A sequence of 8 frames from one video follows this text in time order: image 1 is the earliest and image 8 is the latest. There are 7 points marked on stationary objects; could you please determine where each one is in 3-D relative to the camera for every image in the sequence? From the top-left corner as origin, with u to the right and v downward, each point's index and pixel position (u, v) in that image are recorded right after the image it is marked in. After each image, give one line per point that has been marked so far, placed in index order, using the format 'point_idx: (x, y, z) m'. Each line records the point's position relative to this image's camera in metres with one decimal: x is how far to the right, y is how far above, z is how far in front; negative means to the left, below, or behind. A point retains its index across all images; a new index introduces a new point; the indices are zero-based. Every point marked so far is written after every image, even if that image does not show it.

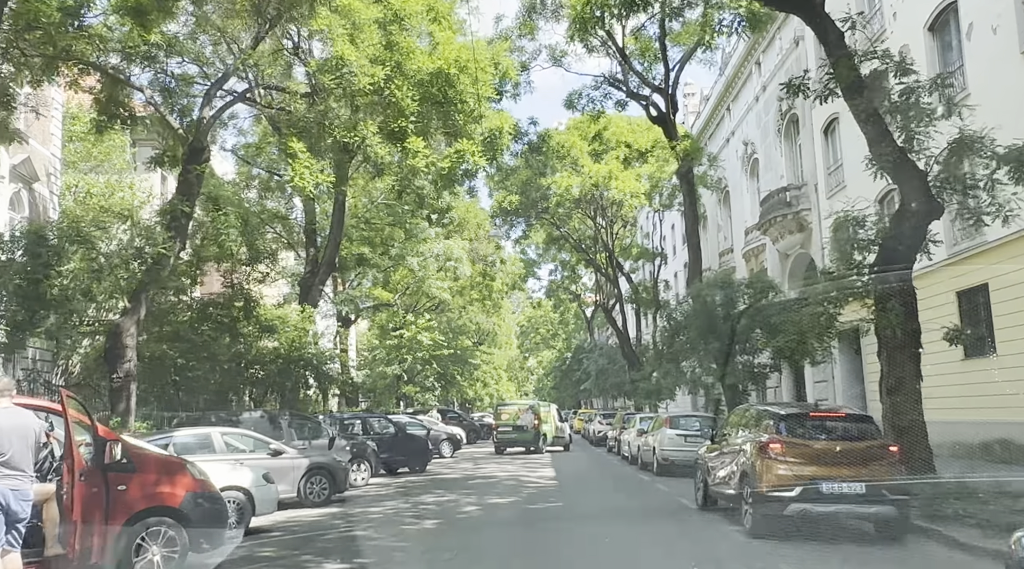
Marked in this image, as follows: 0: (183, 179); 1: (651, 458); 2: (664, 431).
0: (-5.9, +1.9, +16.0) m
1: (+2.9, -3.6, +18.4) m
2: (+3.0, -2.9, +17.8) m
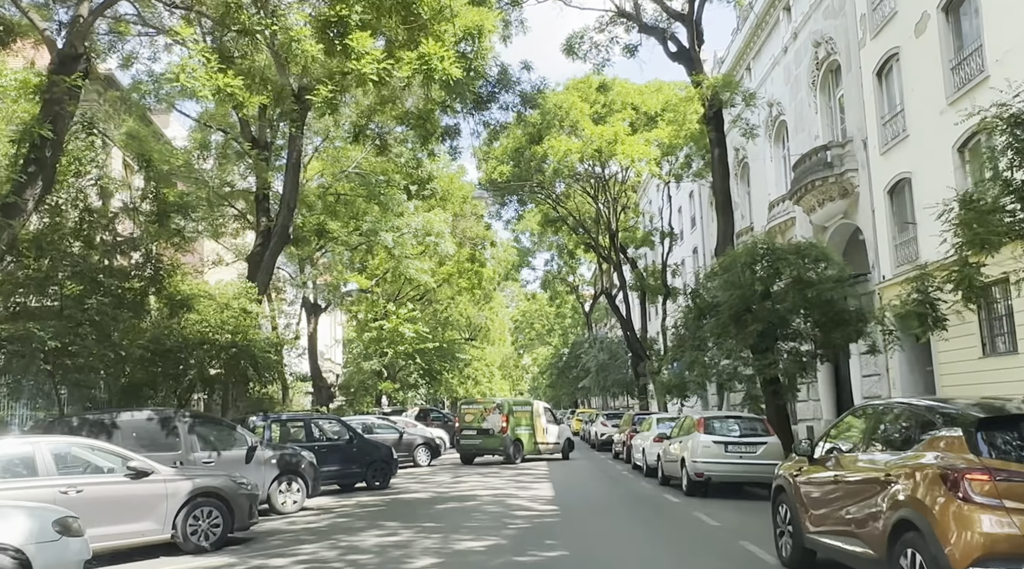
0: (-6.1, +2.5, +11.8) m
1: (+2.7, -3.0, +14.2) m
2: (+2.8, -2.3, +13.6) m
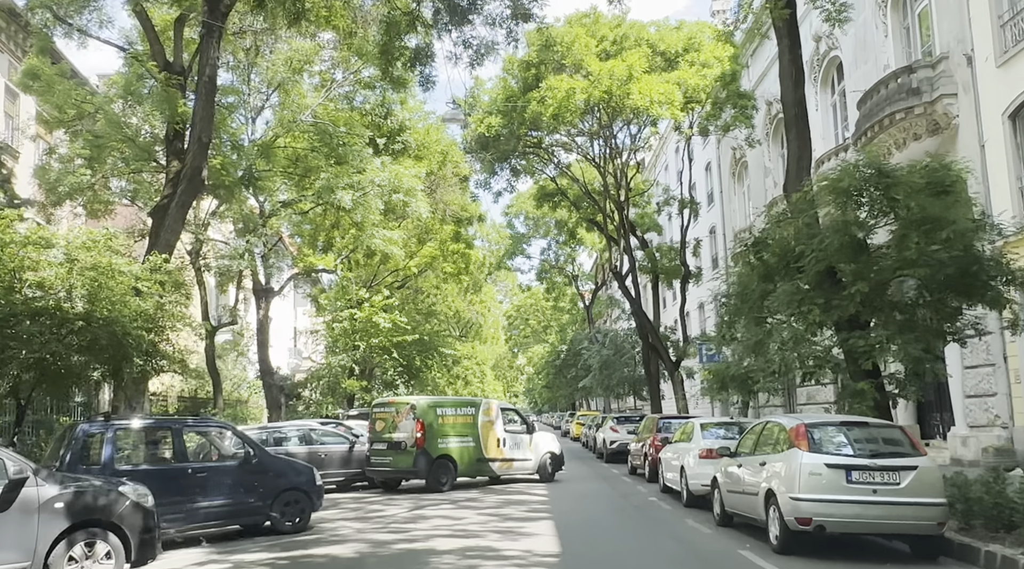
0: (-6.3, +3.2, +6.5) m
1: (+2.5, -2.3, +9.0) m
2: (+2.6, -1.6, +8.3) m
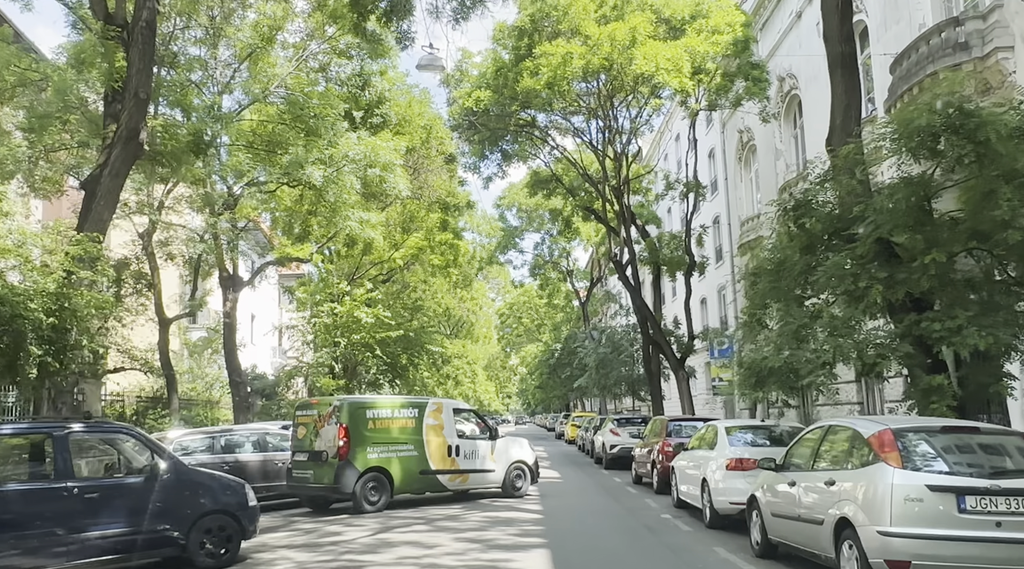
0: (-6.4, +3.5, +4.2) m
1: (+2.3, -2.0, +6.8) m
2: (+2.5, -1.3, +6.2) m
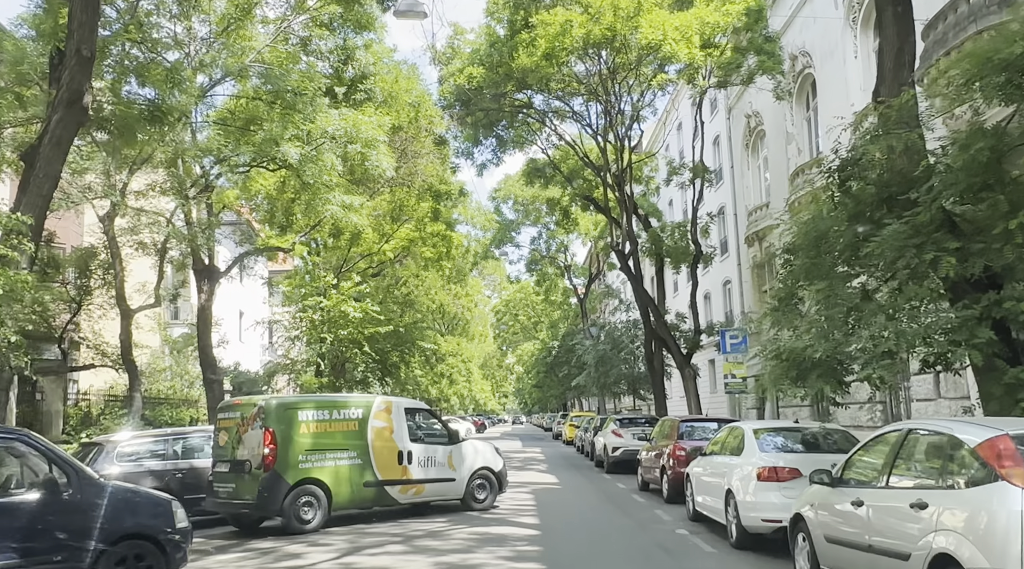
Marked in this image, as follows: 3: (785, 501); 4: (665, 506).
0: (-6.5, +3.8, +2.6) m
1: (+2.3, -1.8, +5.2) m
2: (+2.4, -1.1, +4.6) m
3: (+2.6, -2.1, +8.5) m
4: (+2.3, -3.3, +13.1) m
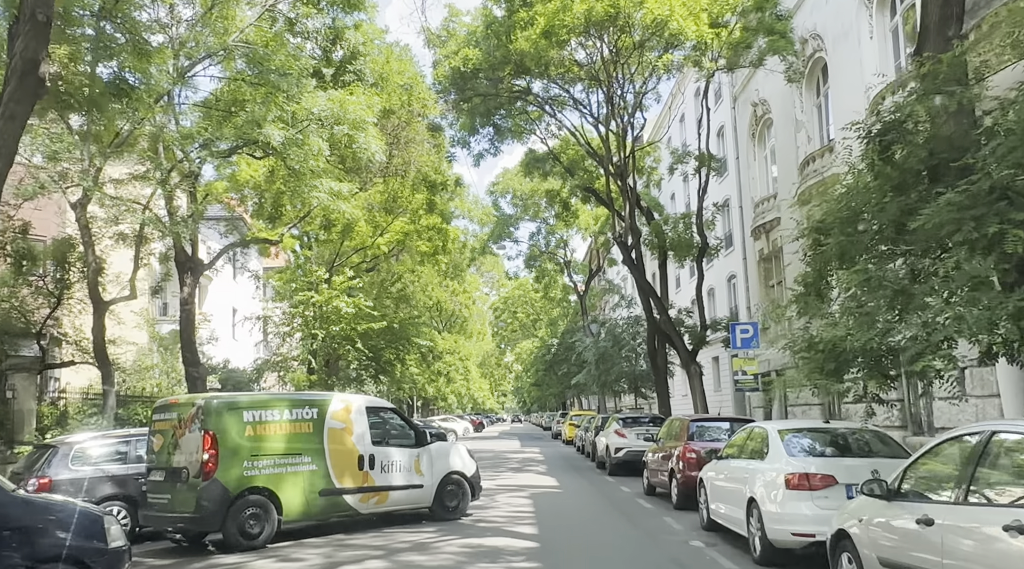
0: (-6.5, +3.9, +1.6) m
1: (+2.2, -1.6, +4.2) m
2: (+2.4, -0.9, +3.6) m
3: (+2.6, -1.9, +7.5) m
4: (+2.3, -3.1, +12.1) m
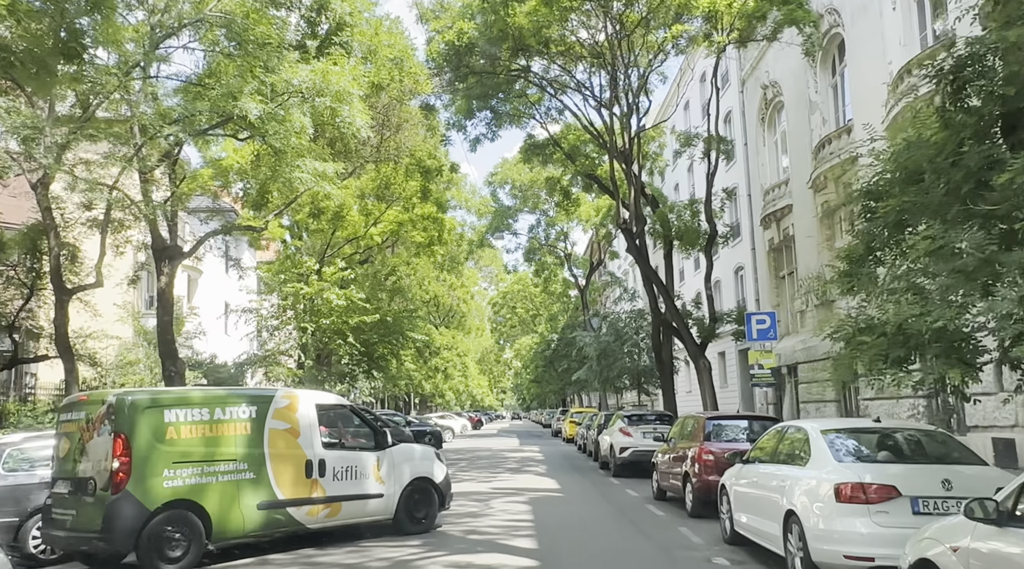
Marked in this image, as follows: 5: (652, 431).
0: (-6.6, +4.1, +0.3) m
1: (+2.2, -1.4, +2.9) m
2: (+2.4, -0.7, +2.3) m
3: (+2.5, -1.7, +6.2) m
4: (+2.2, -2.9, +10.9) m
5: (+2.9, -3.0, +18.3) m
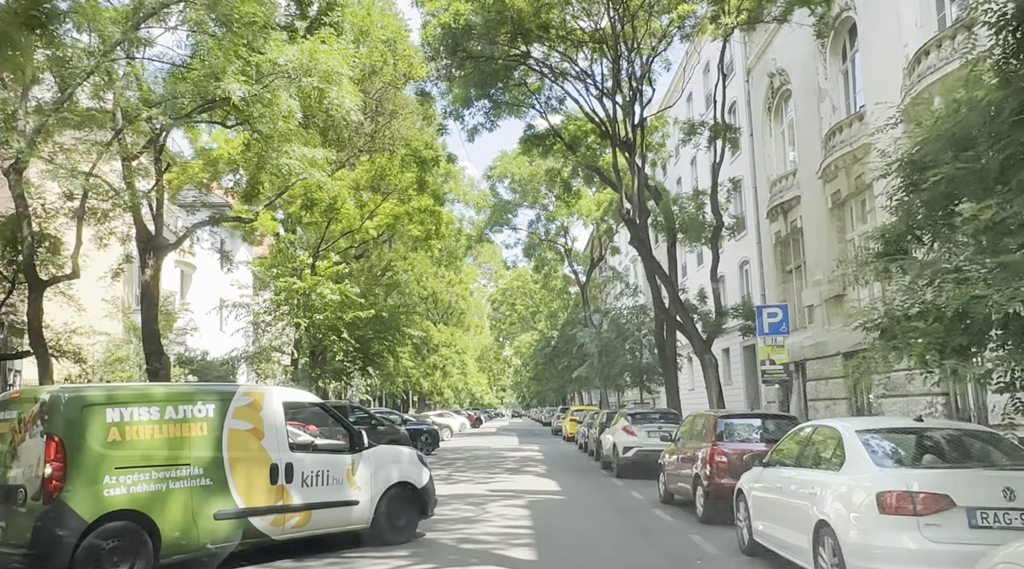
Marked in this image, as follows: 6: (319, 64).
0: (-6.6, +4.2, -0.5) m
1: (+2.2, -1.3, +2.1) m
2: (+2.3, -0.6, +1.5) m
3: (+2.5, -1.6, +5.4) m
4: (+2.2, -2.8, +10.1) m
5: (+2.9, -2.9, +17.5) m
6: (-3.4, +3.8, +16.0) m
